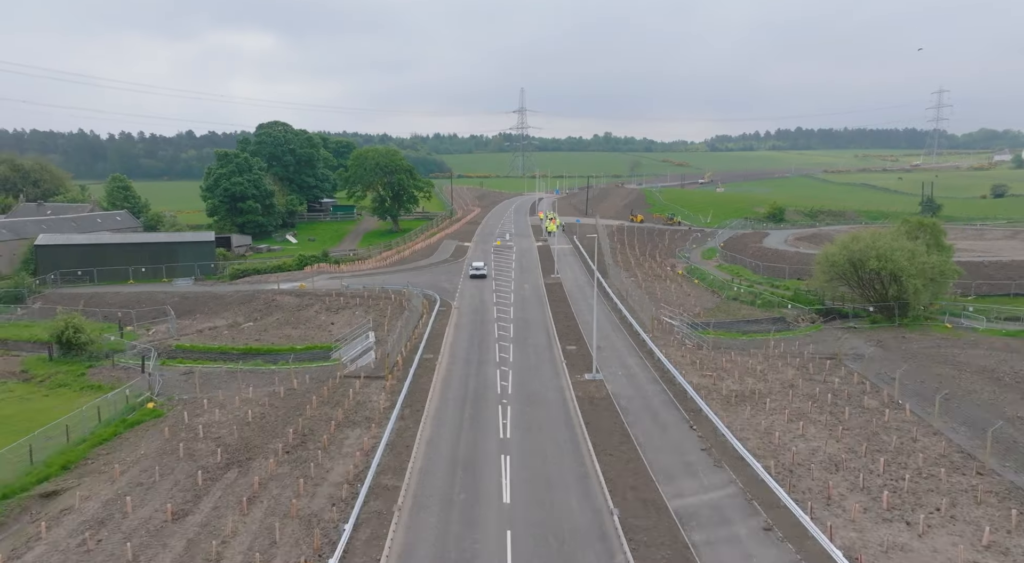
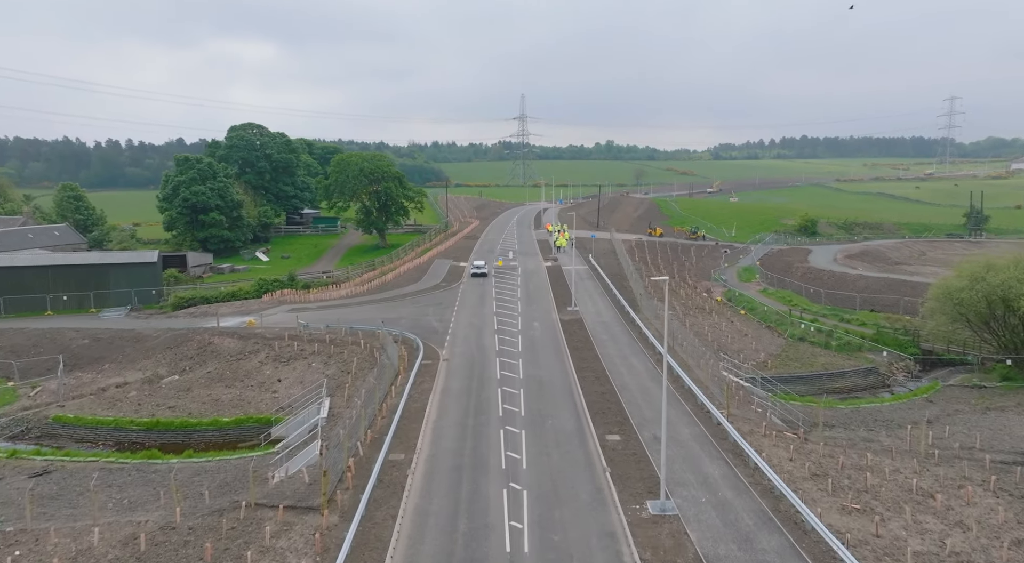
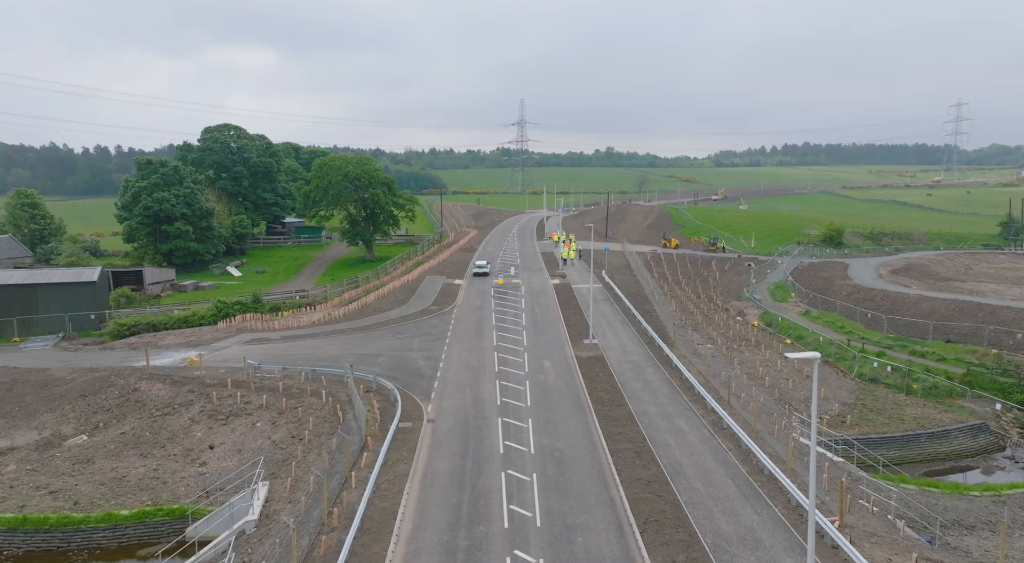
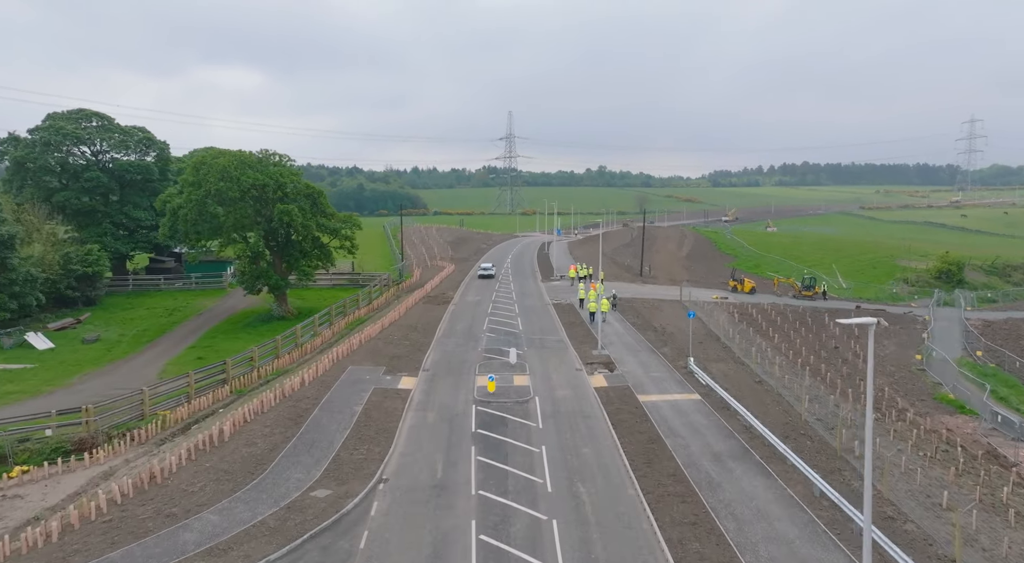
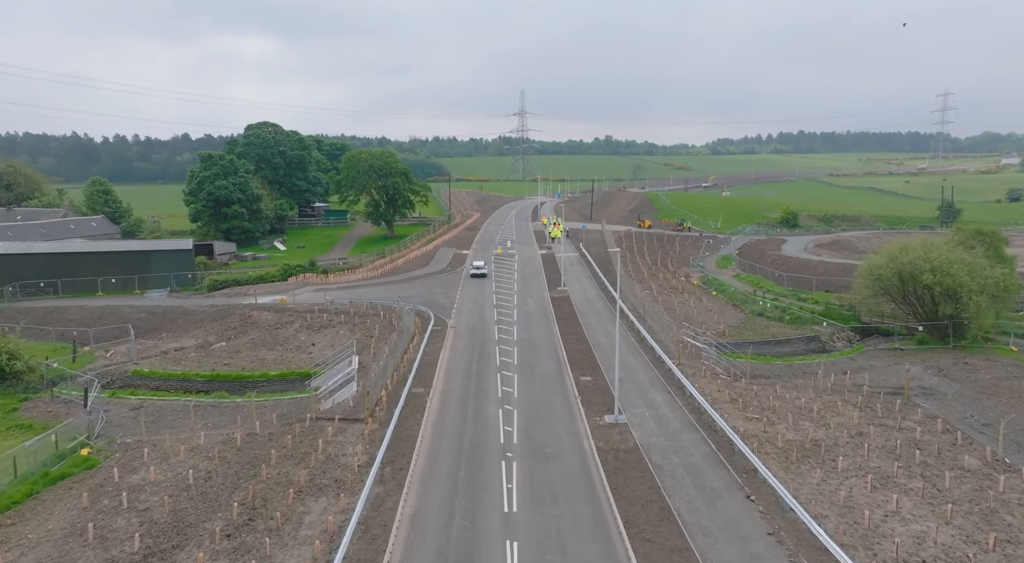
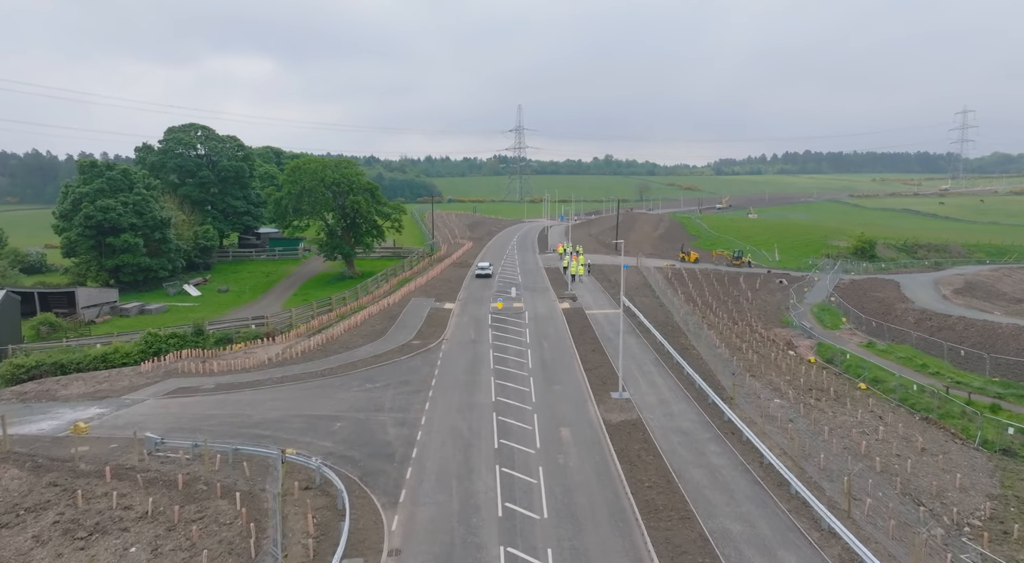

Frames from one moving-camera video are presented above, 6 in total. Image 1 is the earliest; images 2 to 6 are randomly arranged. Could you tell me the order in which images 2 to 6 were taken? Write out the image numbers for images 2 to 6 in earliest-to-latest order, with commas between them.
5, 2, 3, 6, 4
